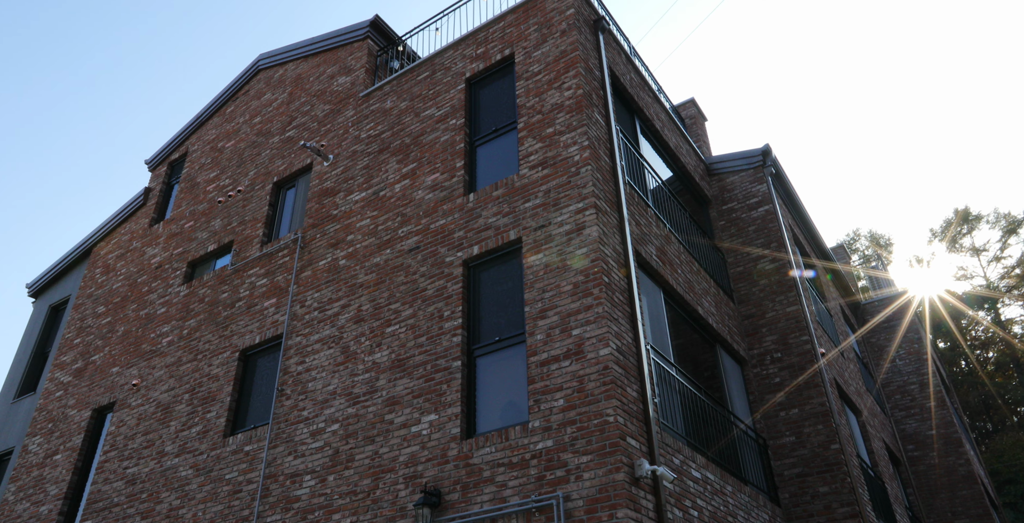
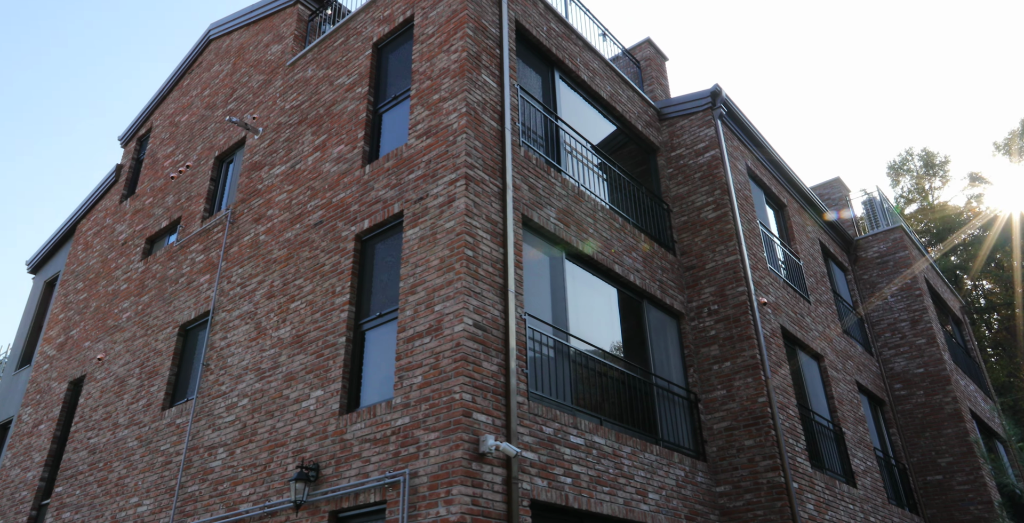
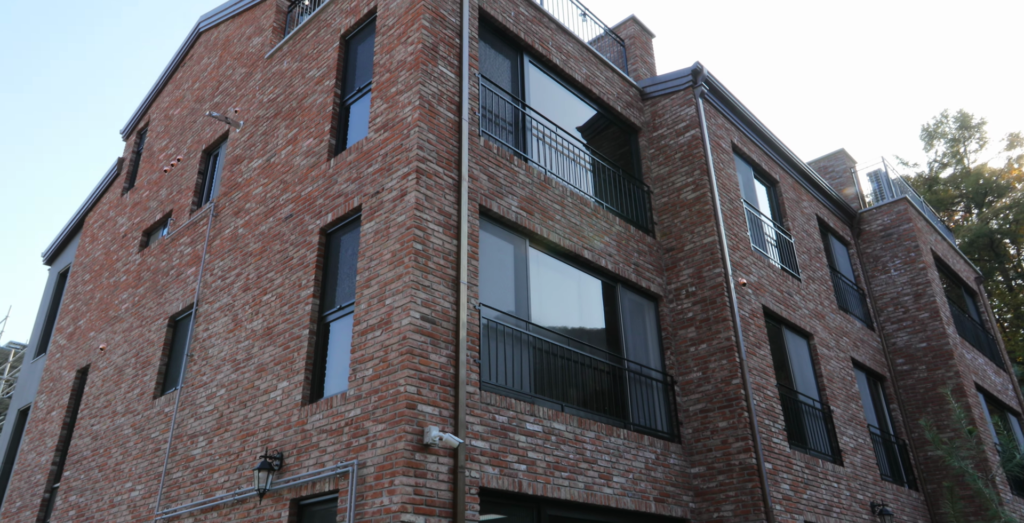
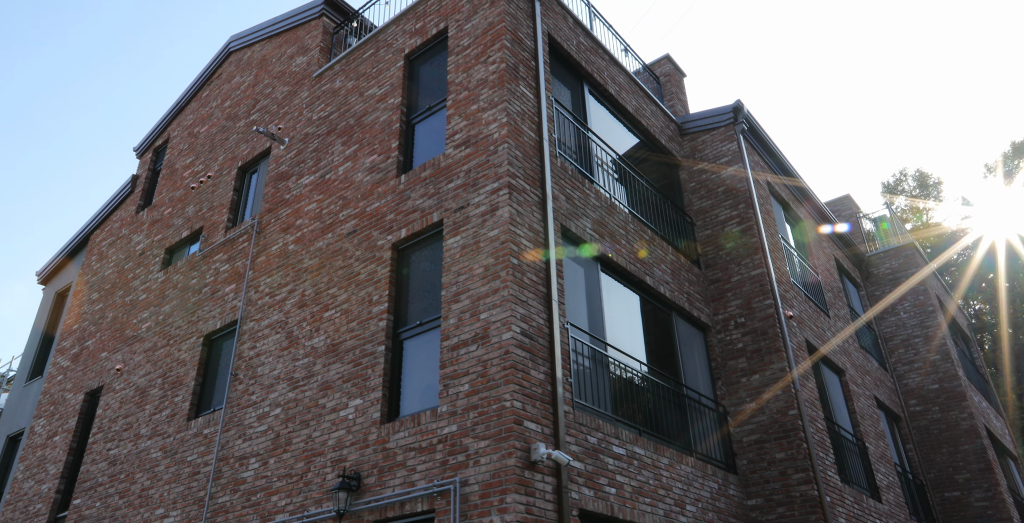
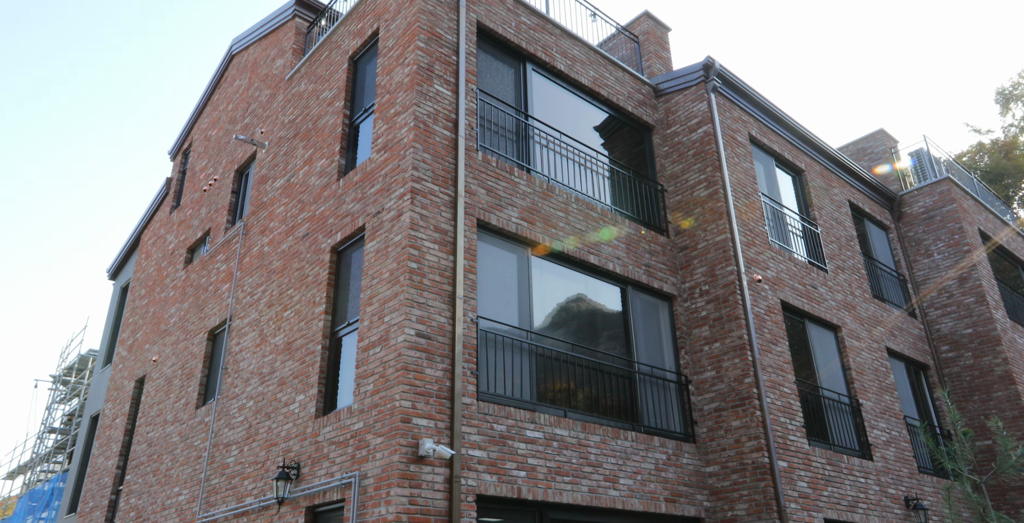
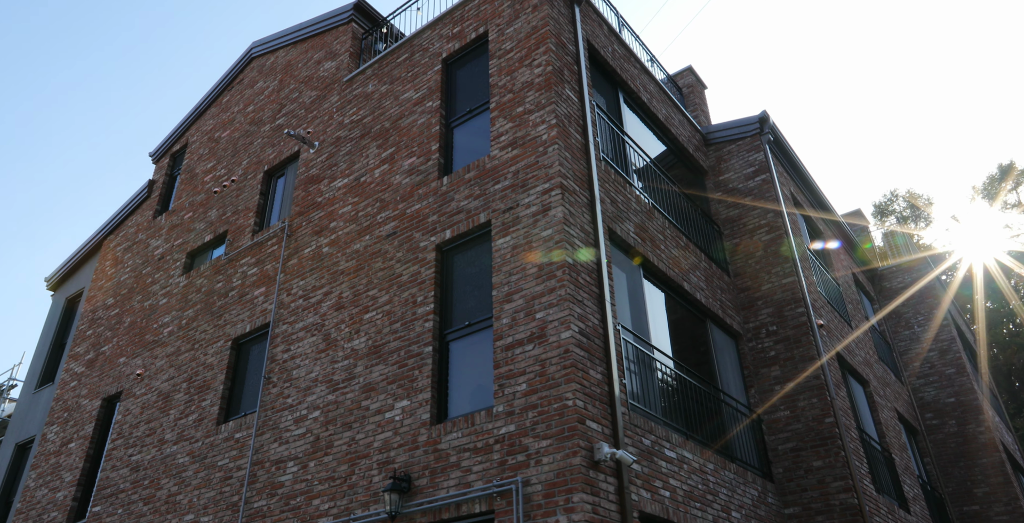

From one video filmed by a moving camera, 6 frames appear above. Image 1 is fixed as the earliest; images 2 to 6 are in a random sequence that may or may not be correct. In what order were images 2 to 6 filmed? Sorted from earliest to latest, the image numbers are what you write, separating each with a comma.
6, 4, 2, 3, 5
